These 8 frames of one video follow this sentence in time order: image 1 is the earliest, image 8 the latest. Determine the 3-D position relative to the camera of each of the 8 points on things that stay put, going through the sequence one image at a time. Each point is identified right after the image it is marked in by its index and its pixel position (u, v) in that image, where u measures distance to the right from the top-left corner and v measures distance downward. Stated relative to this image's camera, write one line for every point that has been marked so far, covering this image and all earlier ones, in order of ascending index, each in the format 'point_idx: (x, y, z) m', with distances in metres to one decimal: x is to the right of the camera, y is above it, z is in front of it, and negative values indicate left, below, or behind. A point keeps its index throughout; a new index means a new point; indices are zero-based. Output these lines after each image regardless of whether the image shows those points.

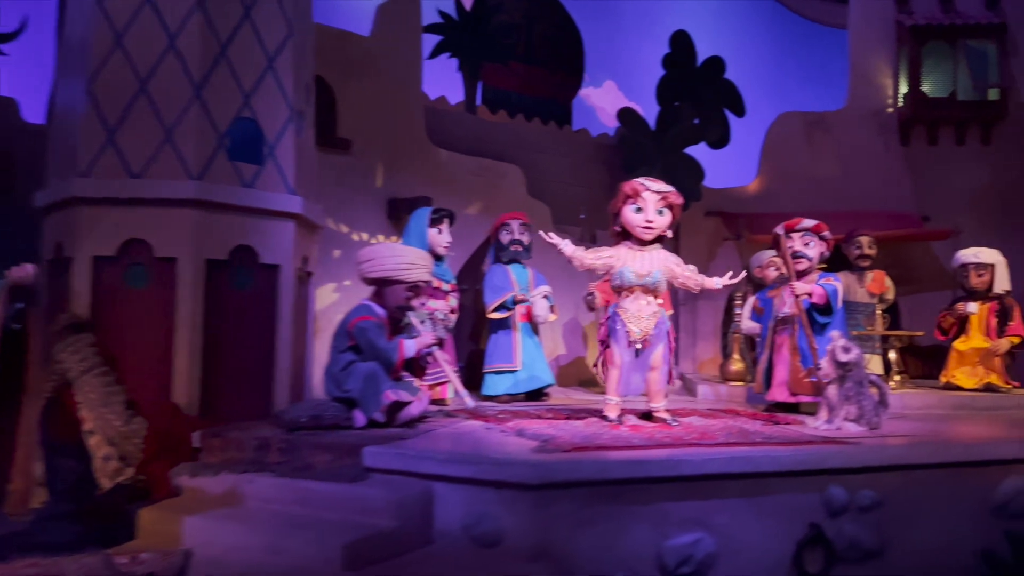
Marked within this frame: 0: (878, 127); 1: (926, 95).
0: (+3.7, +1.6, +7.8) m
1: (+4.0, +1.8, +7.5) m
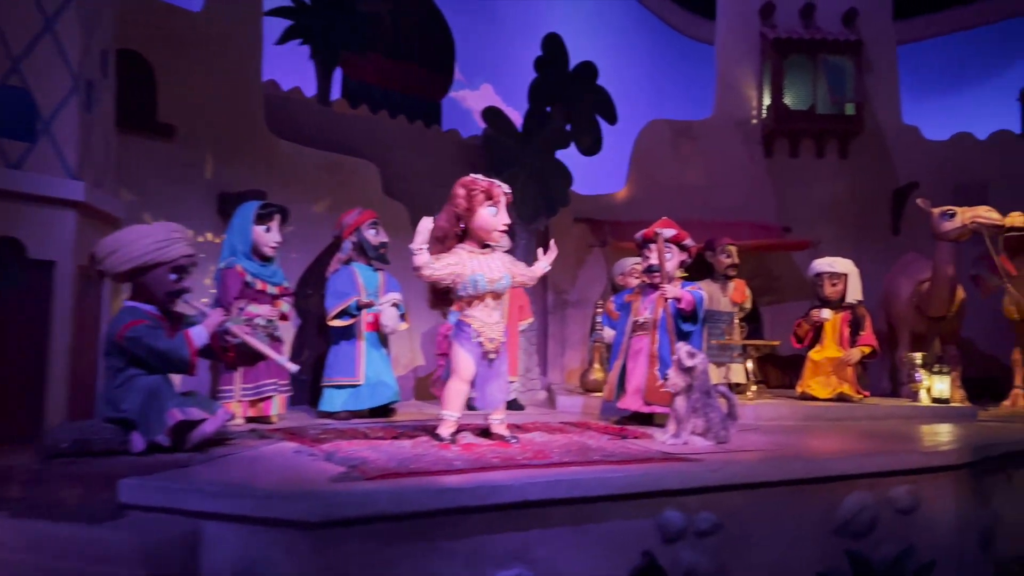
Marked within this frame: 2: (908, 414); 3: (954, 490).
0: (+2.3, +1.5, +7.9) m
1: (+2.7, +1.8, +7.5) m
2: (+2.7, -0.9, +5.3) m
3: (+2.0, -0.9, +3.5) m
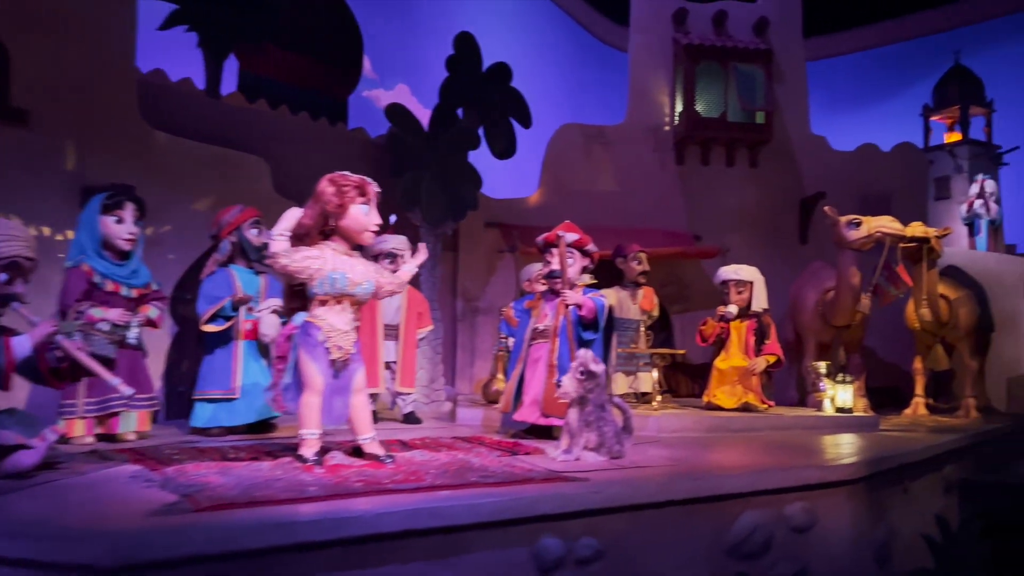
0: (+1.4, +1.4, +7.8) m
1: (+1.8, +1.7, +7.5) m
2: (+2.0, -0.9, +5.3) m
3: (+1.5, -1.0, +3.4) m
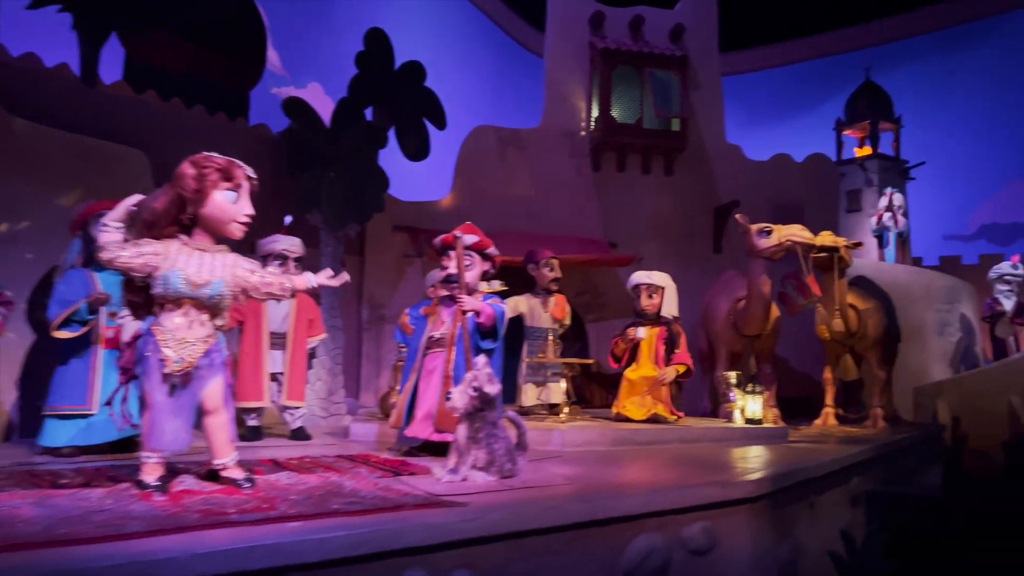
0: (+0.6, +1.4, +7.6) m
1: (+1.0, +1.6, +7.4) m
2: (+1.4, -1.0, +5.1) m
3: (+1.0, -1.0, +3.2) m
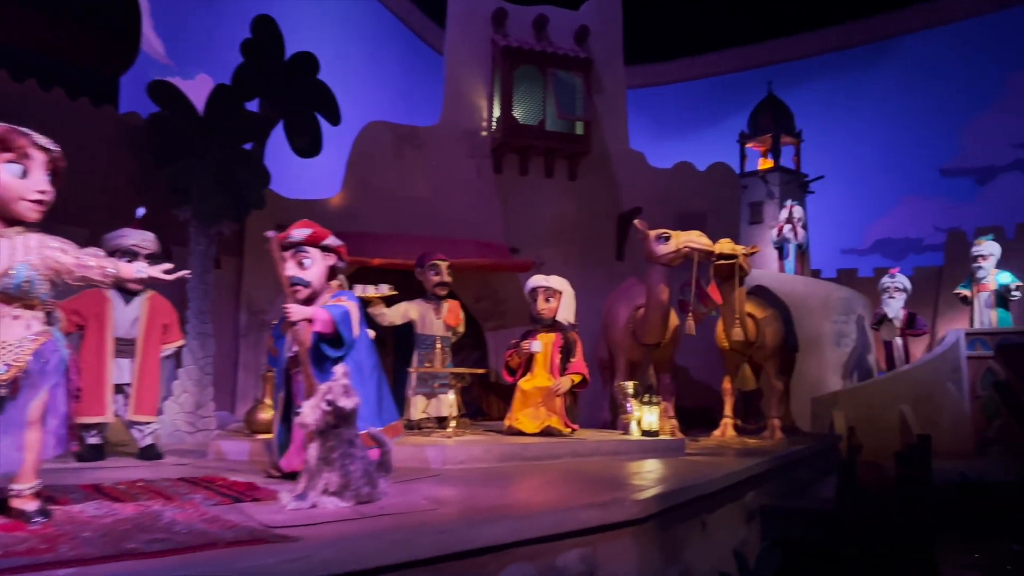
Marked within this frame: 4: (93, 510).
0: (-0.4, +1.3, +7.3) m
1: (0.0, +1.5, +7.1) m
2: (+0.6, -1.0, +4.9) m
3: (+0.5, -1.0, +3.0) m
4: (-1.4, -0.7, +2.6) m
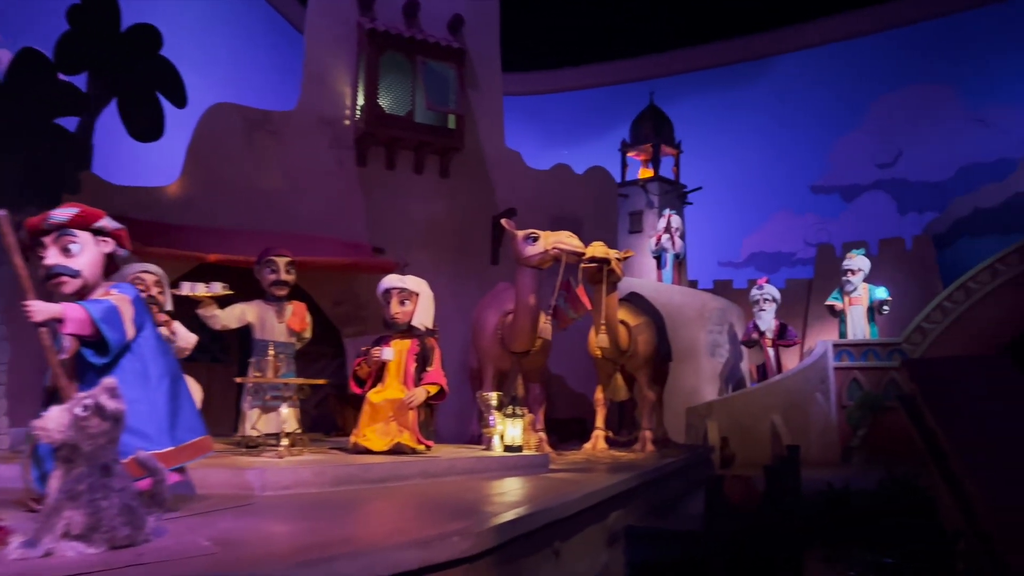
0: (-1.5, +1.3, +6.7) m
1: (-1.1, +1.5, +6.6) m
2: (-0.2, -1.0, +4.4) m
3: (-0.1, -1.0, +2.5) m
4: (-1.9, -0.7, +1.9) m
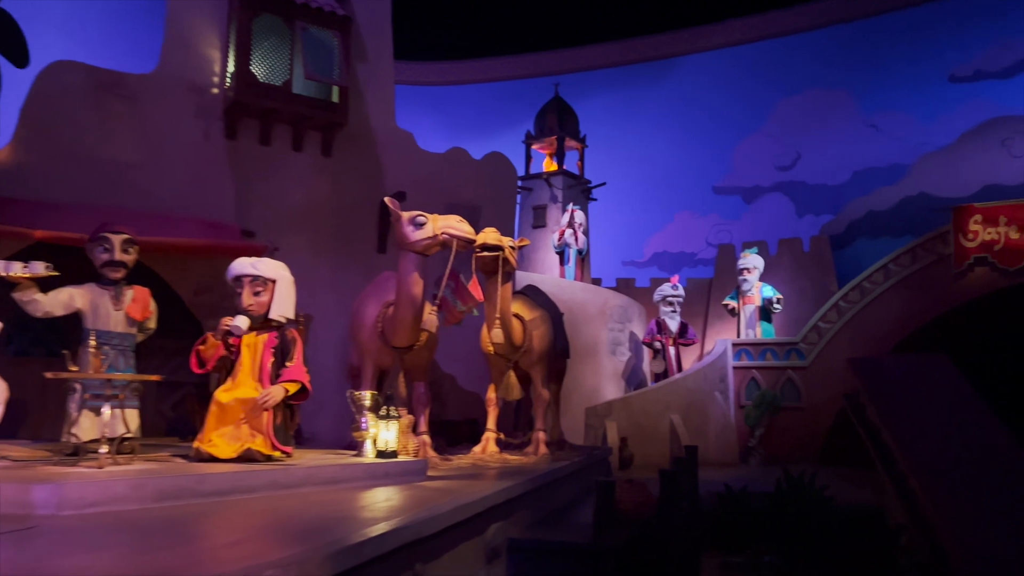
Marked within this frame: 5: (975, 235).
0: (-2.4, +1.4, +6.0) m
1: (-1.9, +1.6, +5.9) m
2: (-0.9, -0.9, +3.9) m
3: (-0.6, -0.9, +2.0) m
4: (-2.2, -0.6, +1.1) m
5: (+5.0, +0.6, +8.4) m
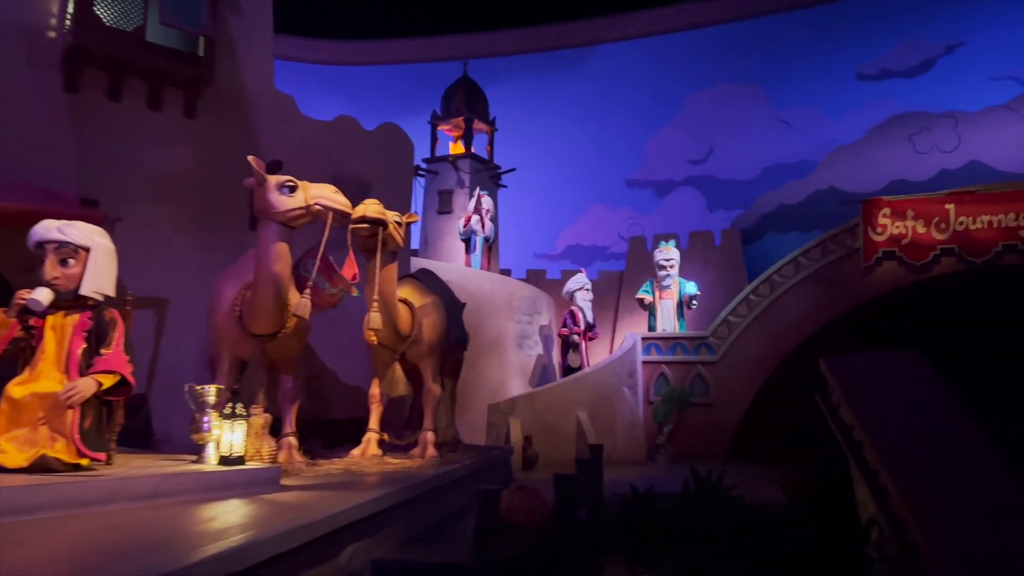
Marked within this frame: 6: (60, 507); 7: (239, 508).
0: (-3.2, +1.5, +5.1) m
1: (-2.7, +1.7, +5.1) m
2: (-1.4, -0.8, +3.1) m
3: (-0.9, -0.8, +1.3) m
4: (-2.5, -0.4, +0.3) m
5: (+3.9, +0.6, +8.3) m
6: (-1.6, -0.8, +2.9) m
7: (-1.1, -0.9, +3.1) m
